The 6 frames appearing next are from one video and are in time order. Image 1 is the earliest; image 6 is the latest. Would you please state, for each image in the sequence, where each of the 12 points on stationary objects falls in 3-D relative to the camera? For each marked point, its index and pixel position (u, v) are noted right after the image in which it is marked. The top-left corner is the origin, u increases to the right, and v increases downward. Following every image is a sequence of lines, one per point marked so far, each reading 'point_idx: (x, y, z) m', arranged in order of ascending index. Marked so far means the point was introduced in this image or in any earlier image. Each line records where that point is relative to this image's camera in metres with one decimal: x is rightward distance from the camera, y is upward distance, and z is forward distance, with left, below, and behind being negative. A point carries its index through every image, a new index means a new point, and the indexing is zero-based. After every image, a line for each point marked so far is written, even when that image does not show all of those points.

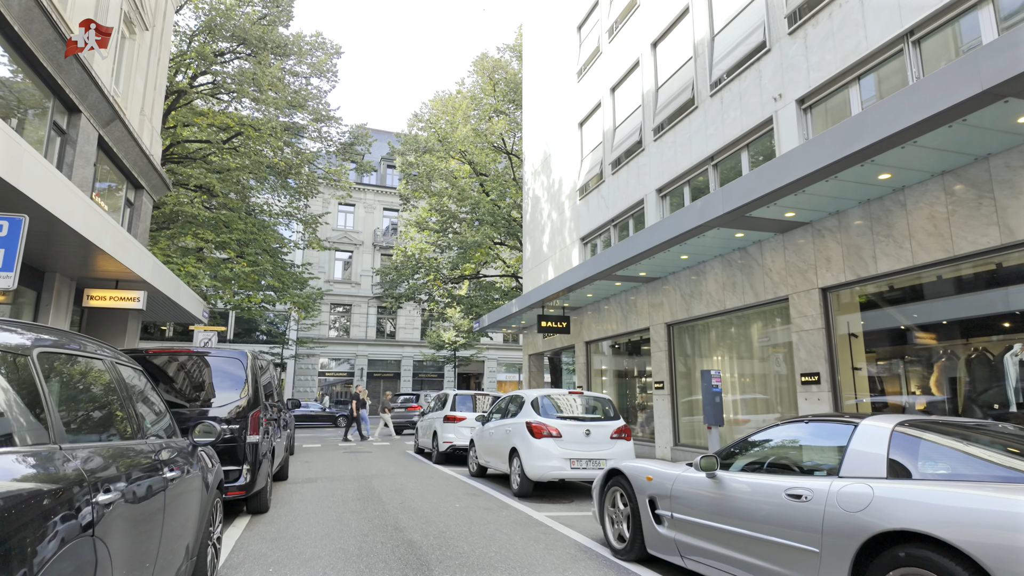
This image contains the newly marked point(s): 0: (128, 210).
0: (-11.5, +2.3, +17.6) m
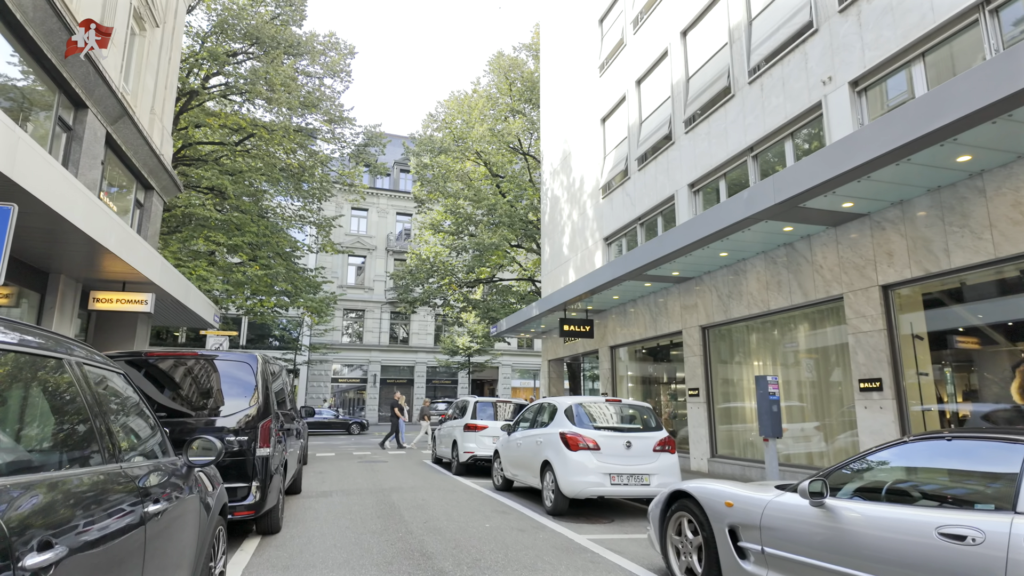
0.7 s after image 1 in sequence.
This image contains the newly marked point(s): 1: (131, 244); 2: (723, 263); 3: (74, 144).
0: (-10.9, +2.2, +17.1) m
1: (-8.0, +0.9, +12.2) m
2: (+4.1, +0.5, +11.3) m
3: (-9.4, +3.1, +12.6) m
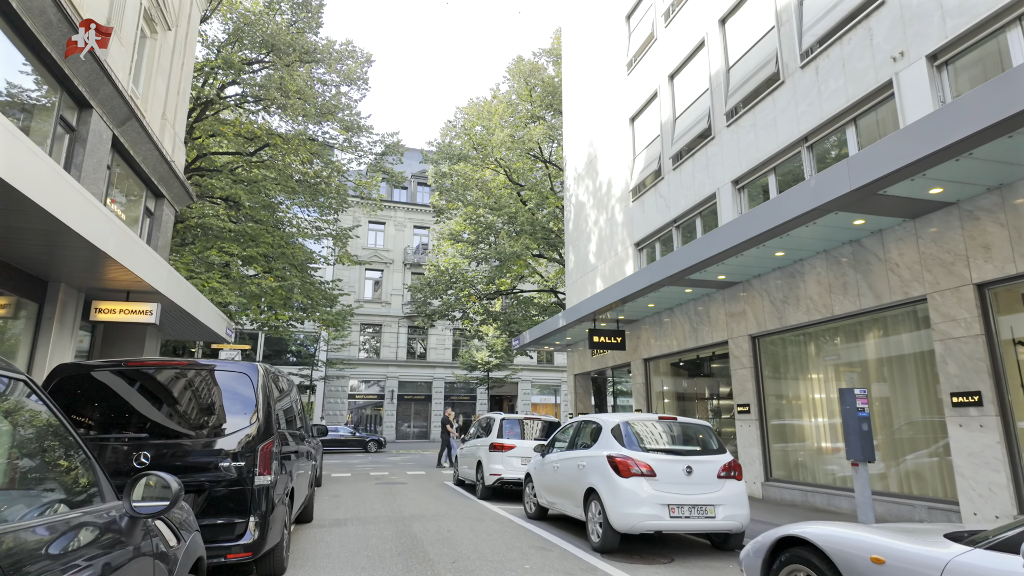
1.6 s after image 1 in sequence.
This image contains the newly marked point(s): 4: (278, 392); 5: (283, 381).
0: (-10.2, +1.9, +16.5) m
1: (-7.4, +0.7, +11.4) m
2: (+4.6, +0.4, +10.2) m
3: (-8.8, +2.9, +12.0) m
4: (-3.1, -1.5, +7.9) m
5: (-3.4, -1.5, +8.7) m
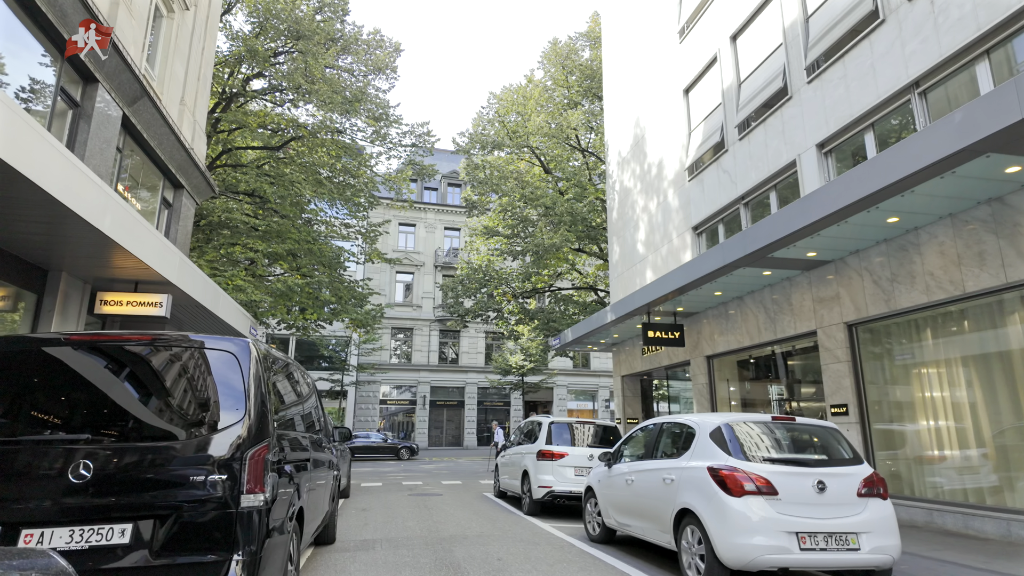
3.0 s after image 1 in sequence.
0: (-9.1, +2.0, +15.5) m
1: (-6.6, +0.9, +10.3) m
2: (+5.4, +0.8, +8.5) m
3: (-8.0, +3.1, +10.9) m
4: (-2.5, -1.2, +6.5) m
5: (-2.7, -1.2, +7.4) m
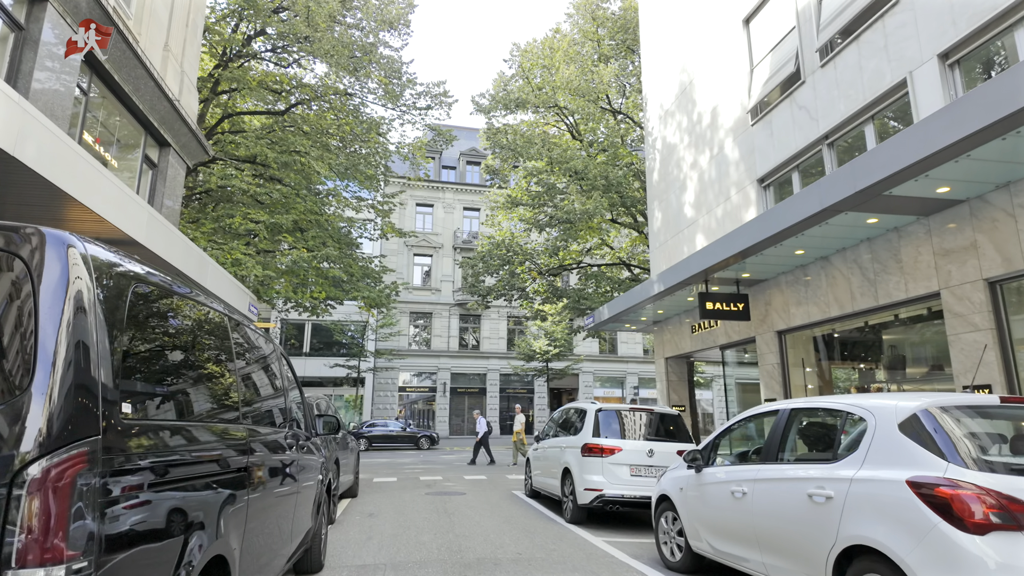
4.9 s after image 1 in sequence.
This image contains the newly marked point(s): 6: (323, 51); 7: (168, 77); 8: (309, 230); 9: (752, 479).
0: (-8.4, +2.7, +13.7) m
1: (-6.0, +1.5, +8.5) m
2: (+5.8, +1.4, +6.3) m
3: (-7.5, +3.6, +9.1) m
4: (-2.1, -0.6, +4.6) m
5: (-2.2, -0.6, +5.5) m
6: (-6.0, +7.6, +18.9) m
7: (-8.0, +4.9, +13.7) m
8: (-6.6, +1.9, +19.4) m
9: (+1.8, -1.4, +4.3) m
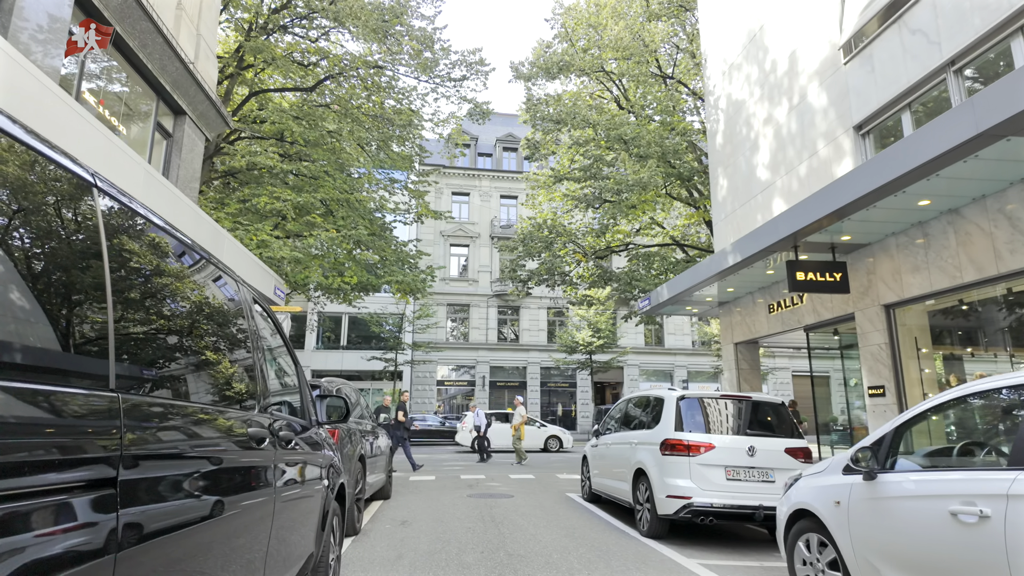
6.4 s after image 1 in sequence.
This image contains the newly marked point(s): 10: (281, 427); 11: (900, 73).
0: (-7.4, +3.1, +12.7) m
1: (-5.4, +1.9, +7.3) m
2: (+6.3, +2.0, +4.3) m
3: (-6.8, +4.0, +8.0) m
4: (-1.6, -0.2, +3.2) m
5: (-1.7, -0.2, +4.0) m
6: (-4.8, +8.1, +17.6) m
7: (-7.0, +5.3, +12.5) m
8: (-5.3, +2.4, +18.2) m
9: (+2.2, -0.9, +2.7) m
10: (-1.4, -0.7, +3.2) m
11: (+6.0, +3.3, +9.2) m
